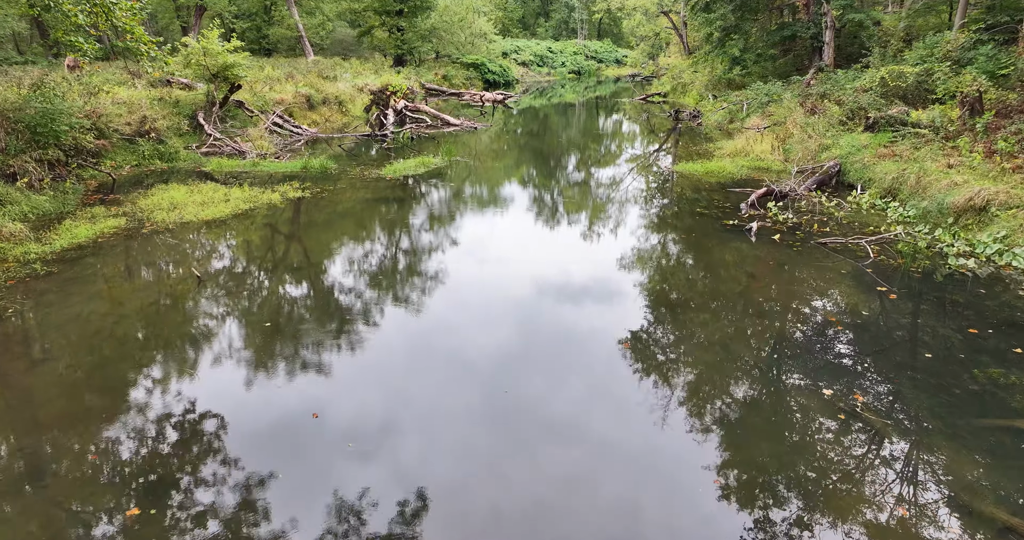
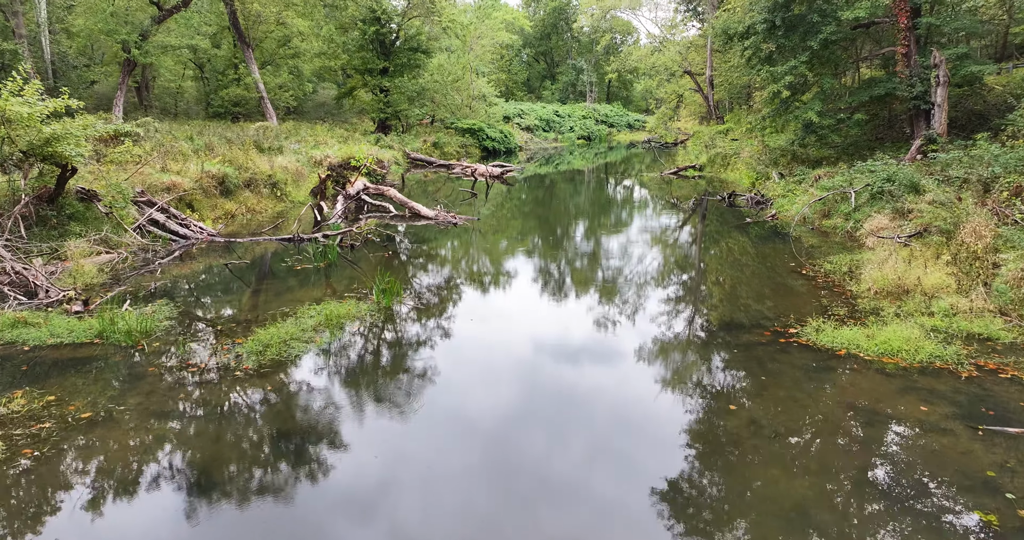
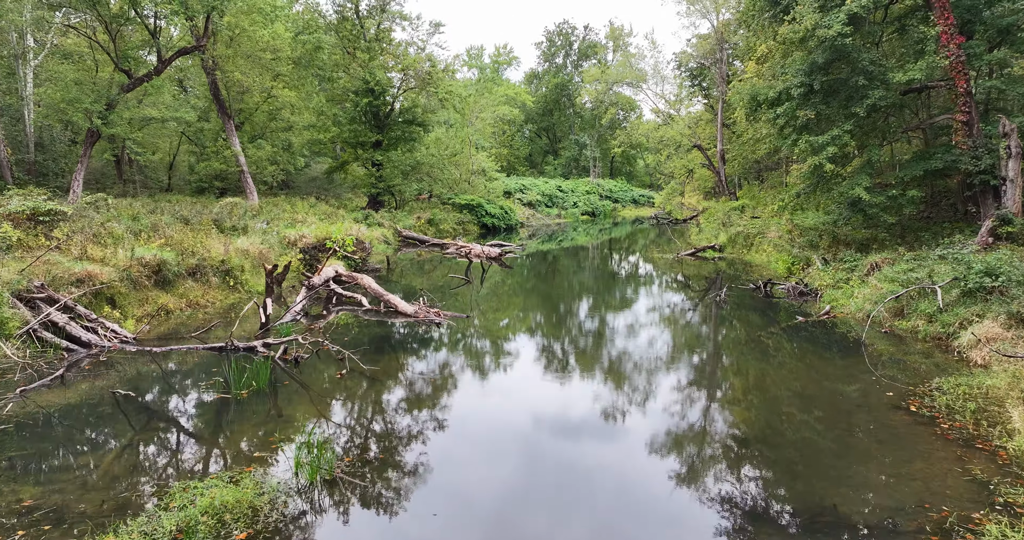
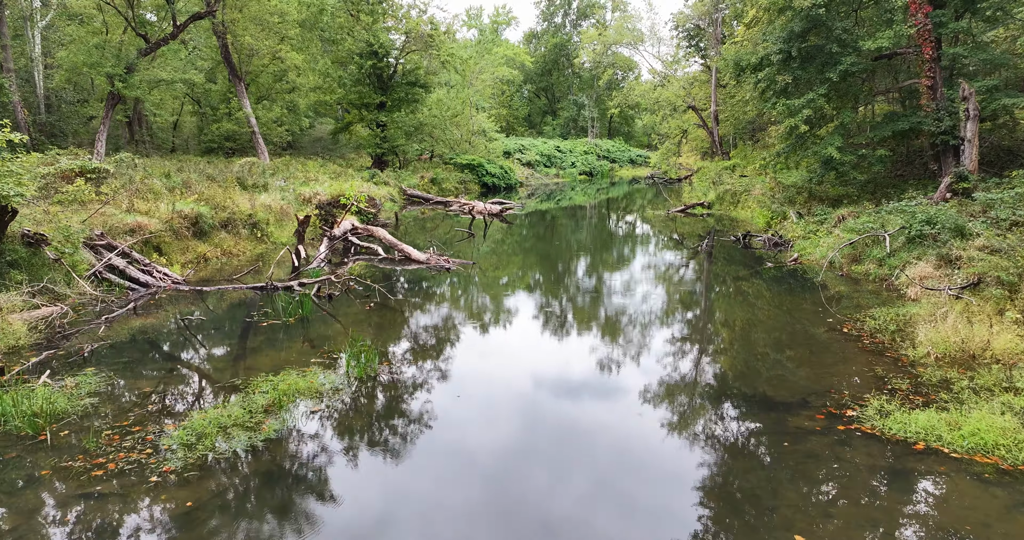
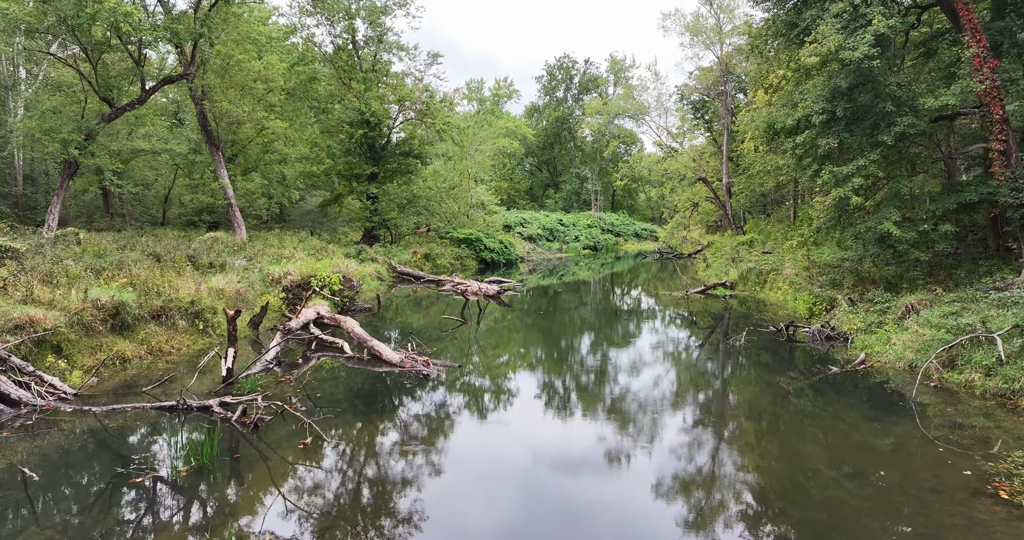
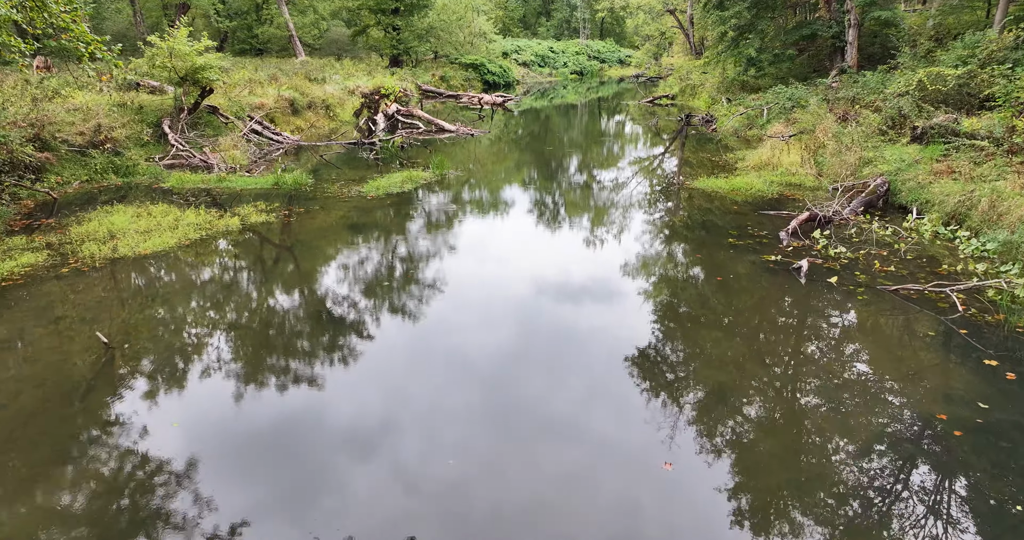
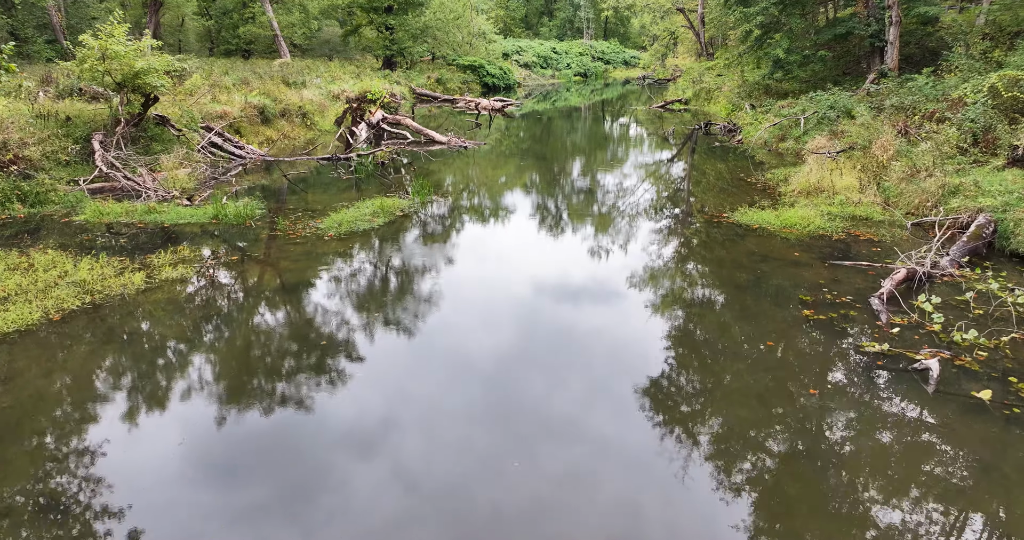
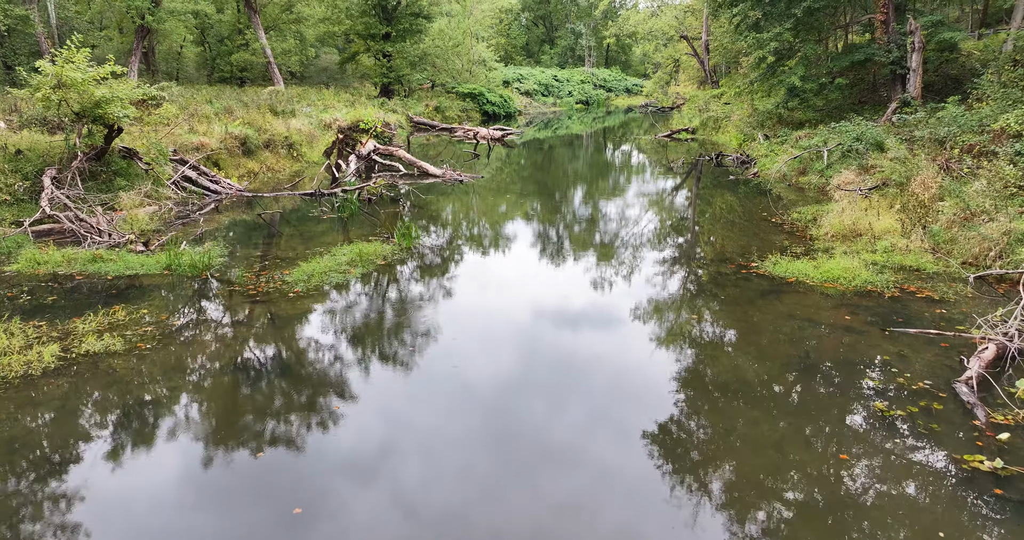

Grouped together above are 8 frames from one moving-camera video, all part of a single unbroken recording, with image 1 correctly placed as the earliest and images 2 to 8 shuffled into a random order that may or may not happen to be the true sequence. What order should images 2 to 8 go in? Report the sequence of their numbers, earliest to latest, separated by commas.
6, 7, 8, 2, 4, 3, 5
